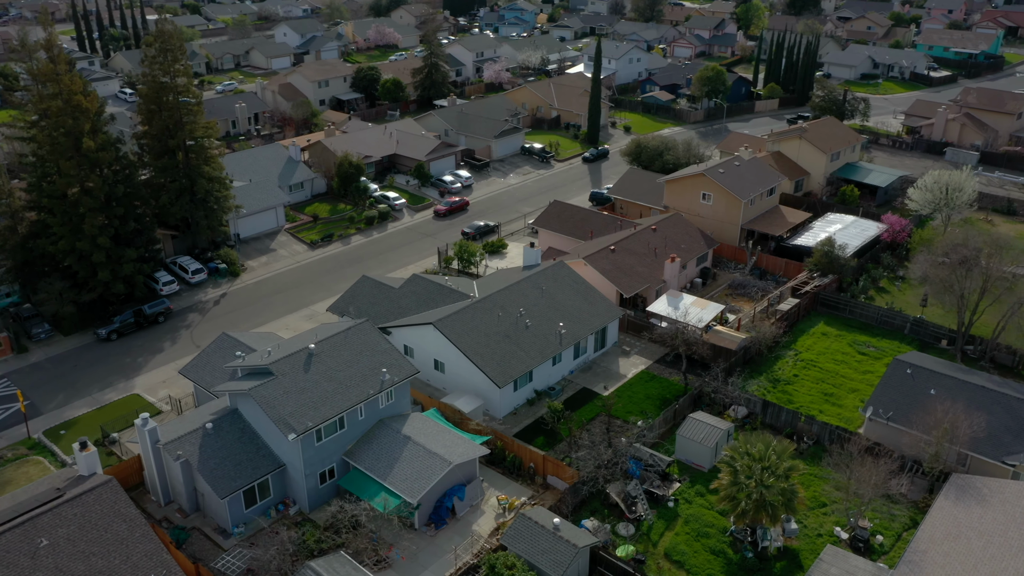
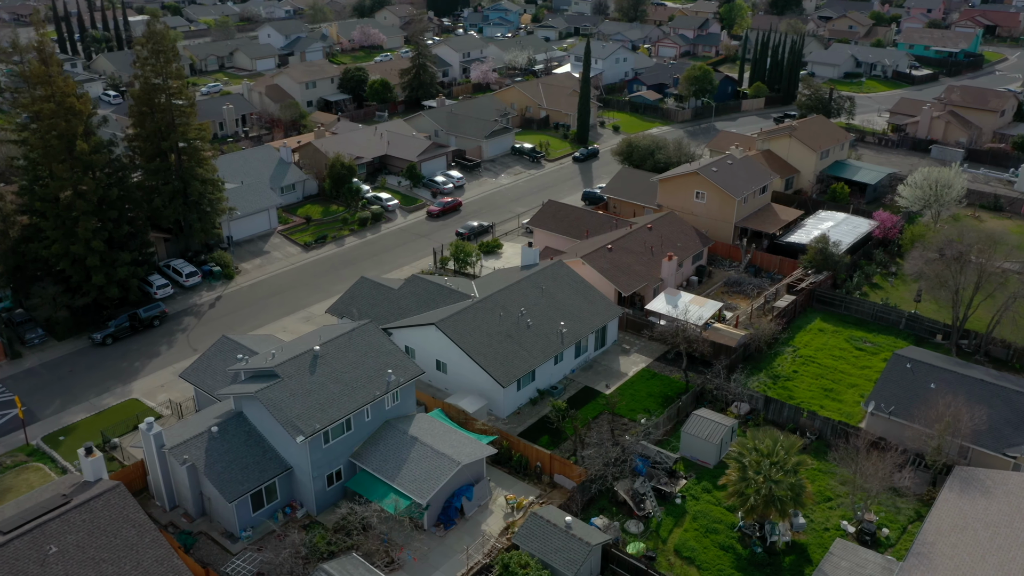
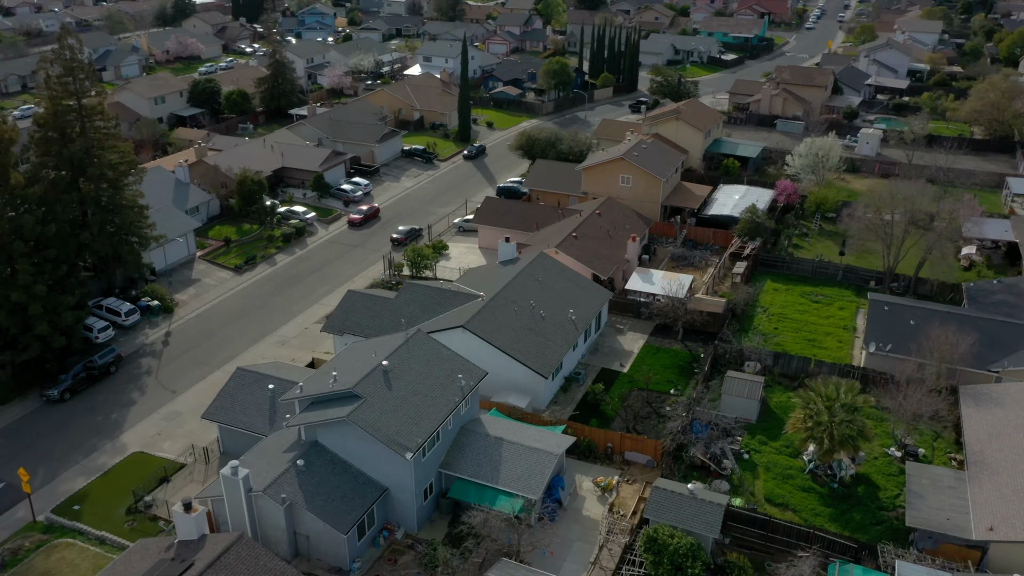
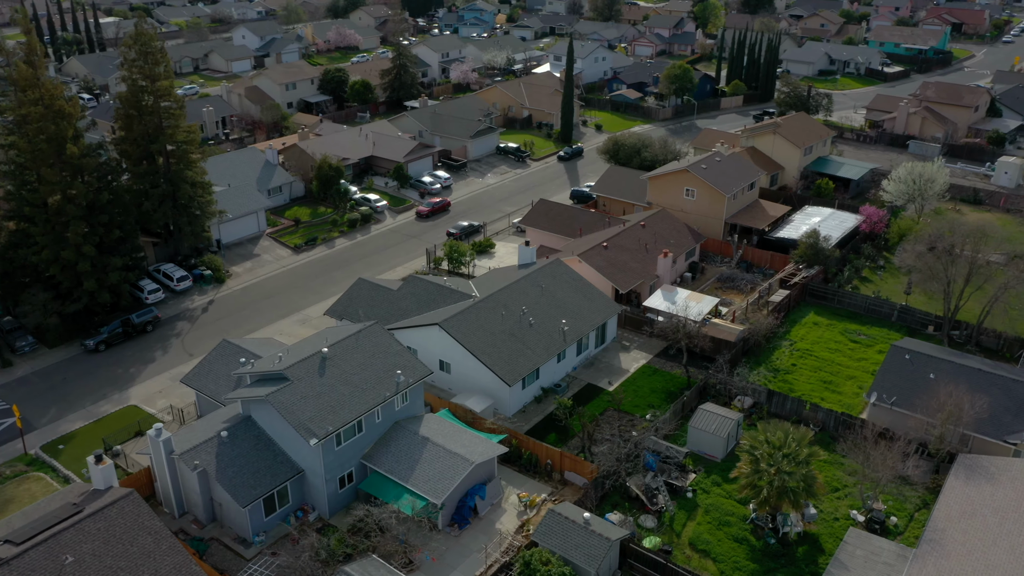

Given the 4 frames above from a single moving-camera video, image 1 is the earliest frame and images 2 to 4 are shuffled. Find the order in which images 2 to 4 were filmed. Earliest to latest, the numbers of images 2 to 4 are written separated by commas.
2, 4, 3
